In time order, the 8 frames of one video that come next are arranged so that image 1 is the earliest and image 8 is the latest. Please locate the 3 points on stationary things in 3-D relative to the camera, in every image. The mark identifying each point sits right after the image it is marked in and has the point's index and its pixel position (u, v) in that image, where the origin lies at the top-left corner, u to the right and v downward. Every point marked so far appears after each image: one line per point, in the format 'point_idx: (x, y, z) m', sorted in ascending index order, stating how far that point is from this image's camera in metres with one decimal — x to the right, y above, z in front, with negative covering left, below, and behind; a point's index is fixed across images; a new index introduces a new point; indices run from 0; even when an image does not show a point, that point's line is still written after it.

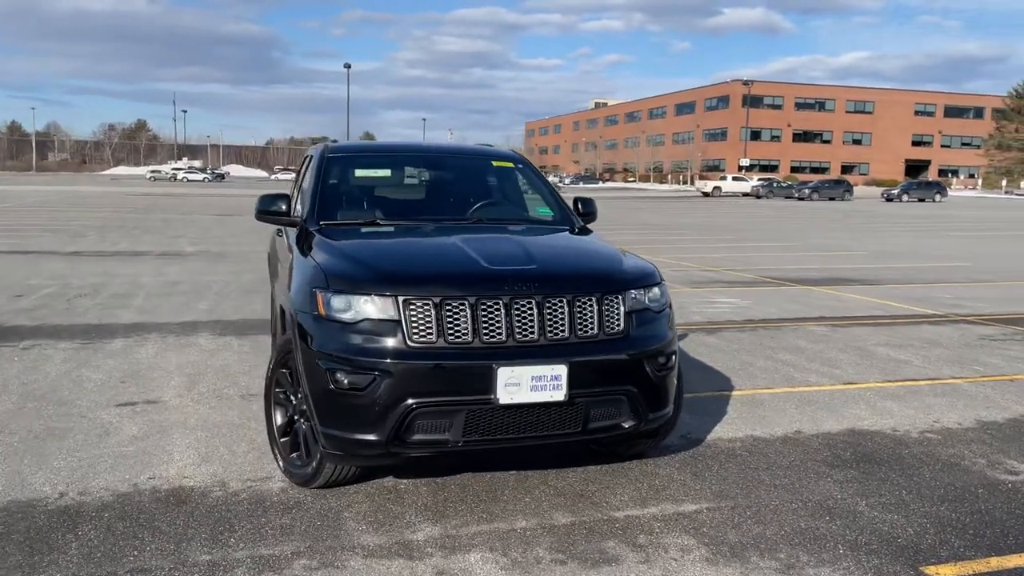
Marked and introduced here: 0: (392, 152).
0: (-0.8, +0.9, +5.6) m
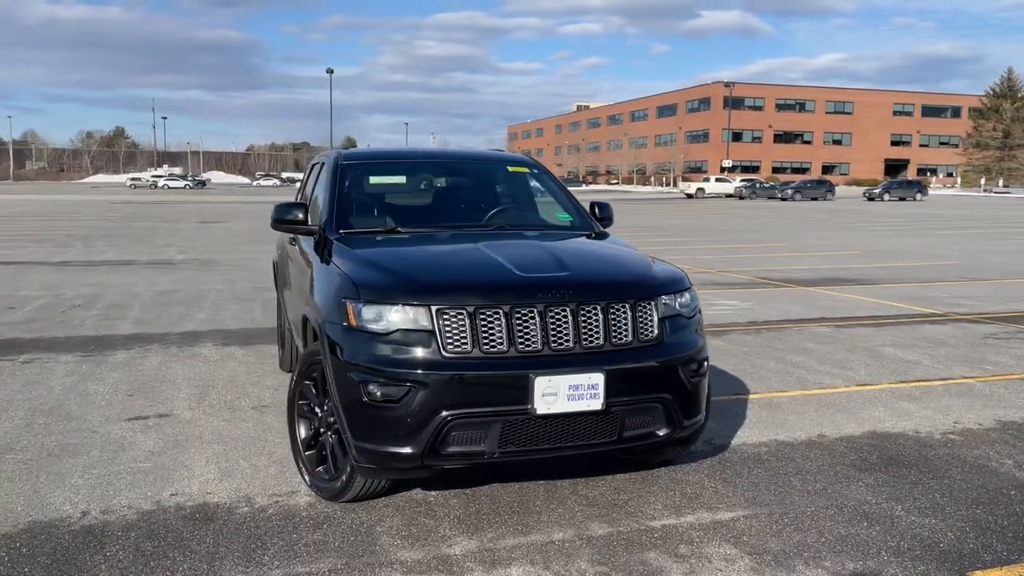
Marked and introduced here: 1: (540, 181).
0: (-0.7, +0.9, +5.6) m
1: (+0.2, +0.7, +5.7) m
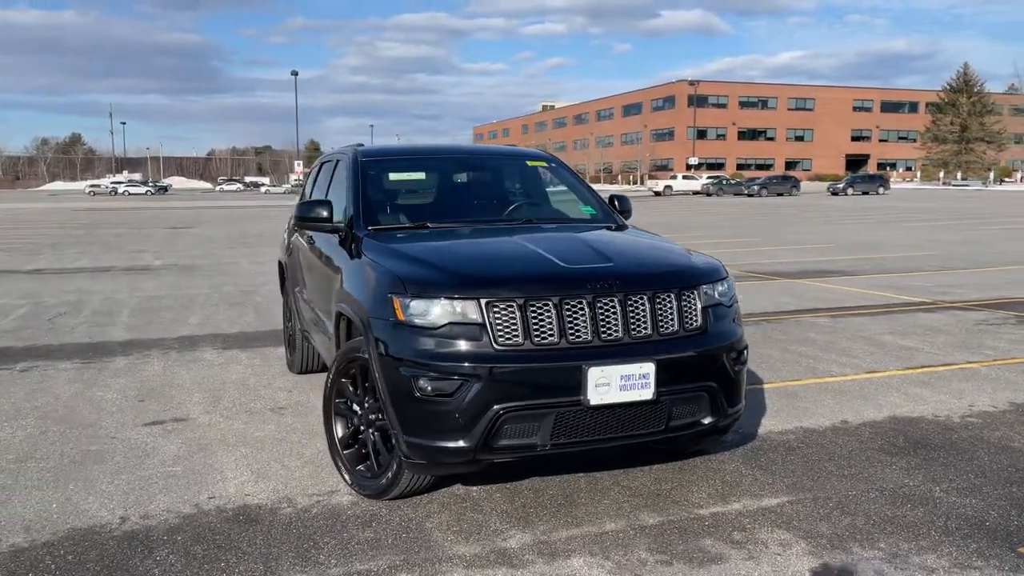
0: (-0.6, +0.9, +5.5) m
1: (+0.3, +0.8, +5.7) m
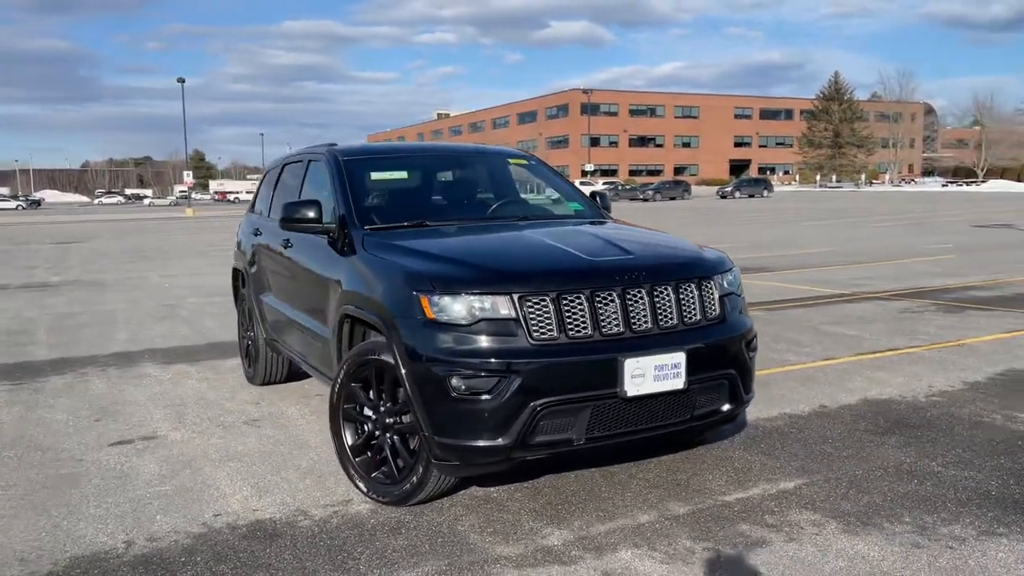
0: (-0.7, +0.9, +5.4) m
1: (+0.2, +0.8, +5.7) m
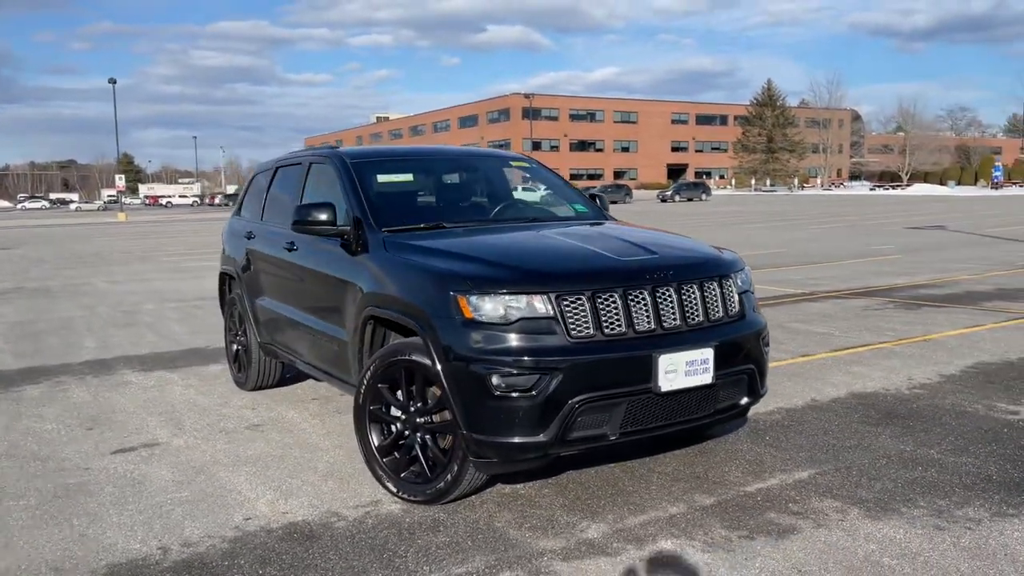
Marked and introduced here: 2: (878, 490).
0: (-0.7, +0.9, +5.4) m
1: (+0.2, +0.8, +5.8) m
2: (+1.8, -1.0, +4.0) m
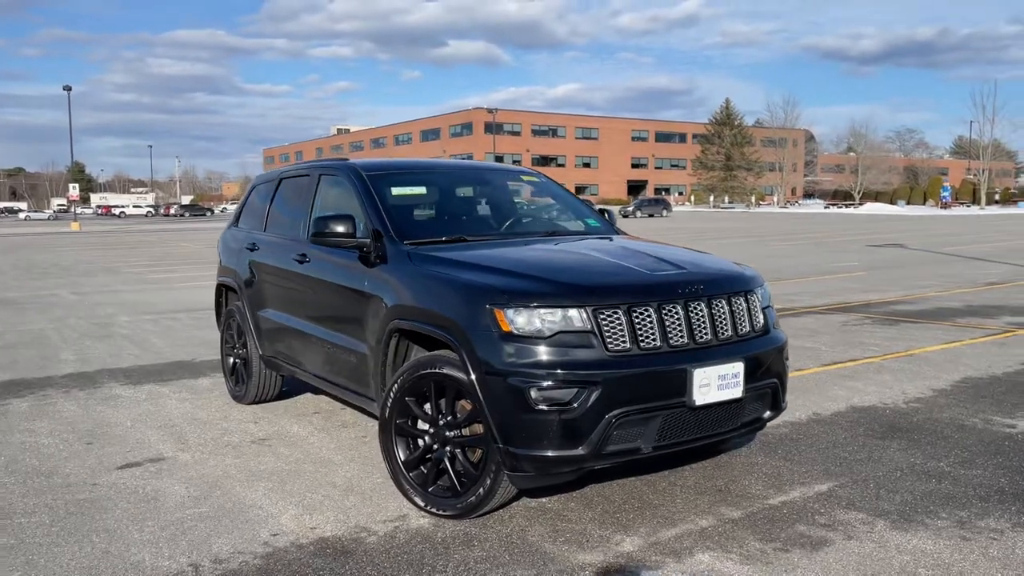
0: (-0.6, +0.8, +5.4) m
1: (+0.3, +0.7, +5.8) m
2: (+1.9, -1.0, +4.1) m
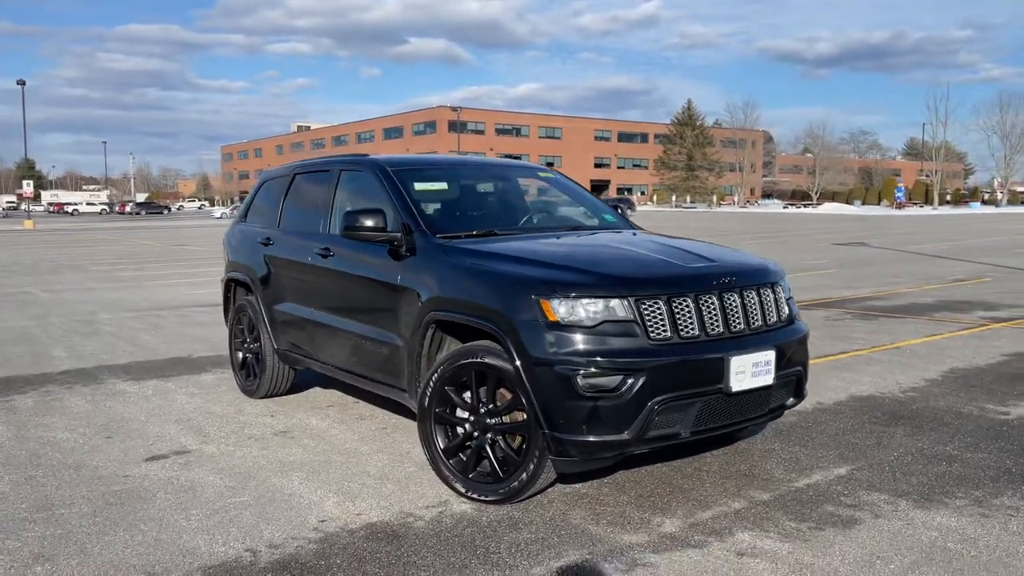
0: (-0.5, +0.8, +5.5) m
1: (+0.4, +0.7, +5.9) m
2: (+2.1, -1.0, +4.3) m
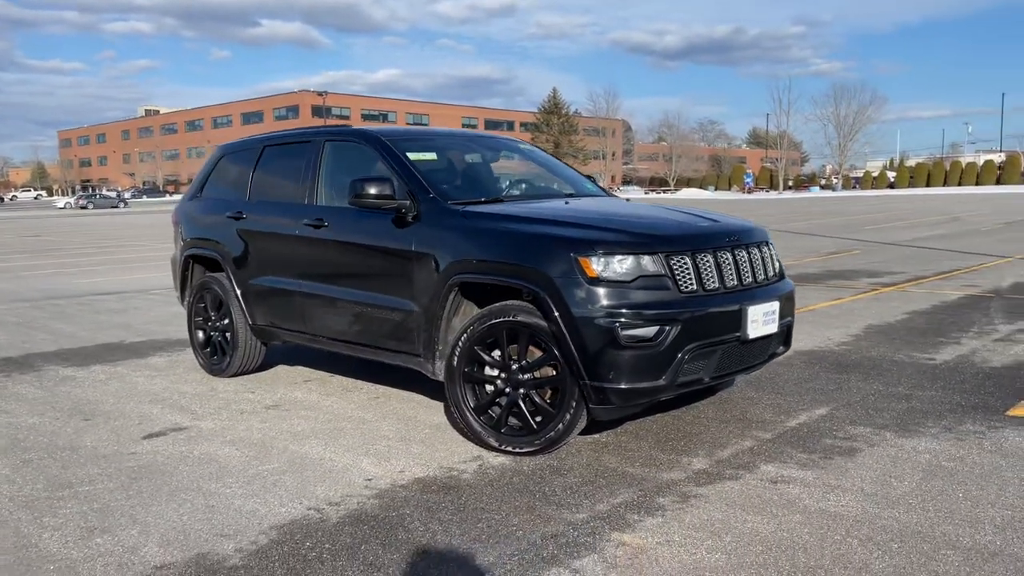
0: (-0.6, +1.0, +5.6) m
1: (+0.2, +1.0, +6.1) m
2: (+2.2, -0.7, +4.8) m
